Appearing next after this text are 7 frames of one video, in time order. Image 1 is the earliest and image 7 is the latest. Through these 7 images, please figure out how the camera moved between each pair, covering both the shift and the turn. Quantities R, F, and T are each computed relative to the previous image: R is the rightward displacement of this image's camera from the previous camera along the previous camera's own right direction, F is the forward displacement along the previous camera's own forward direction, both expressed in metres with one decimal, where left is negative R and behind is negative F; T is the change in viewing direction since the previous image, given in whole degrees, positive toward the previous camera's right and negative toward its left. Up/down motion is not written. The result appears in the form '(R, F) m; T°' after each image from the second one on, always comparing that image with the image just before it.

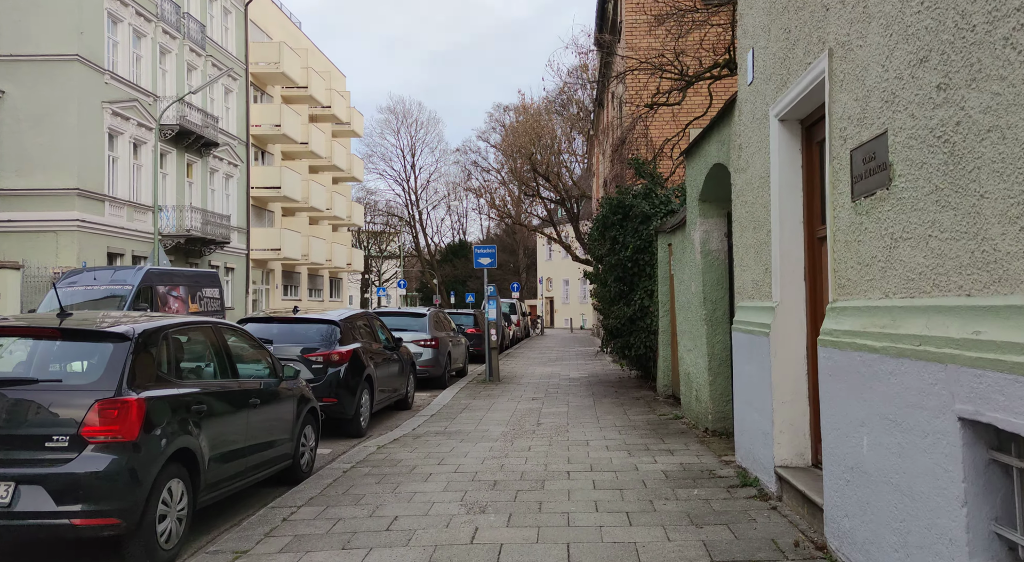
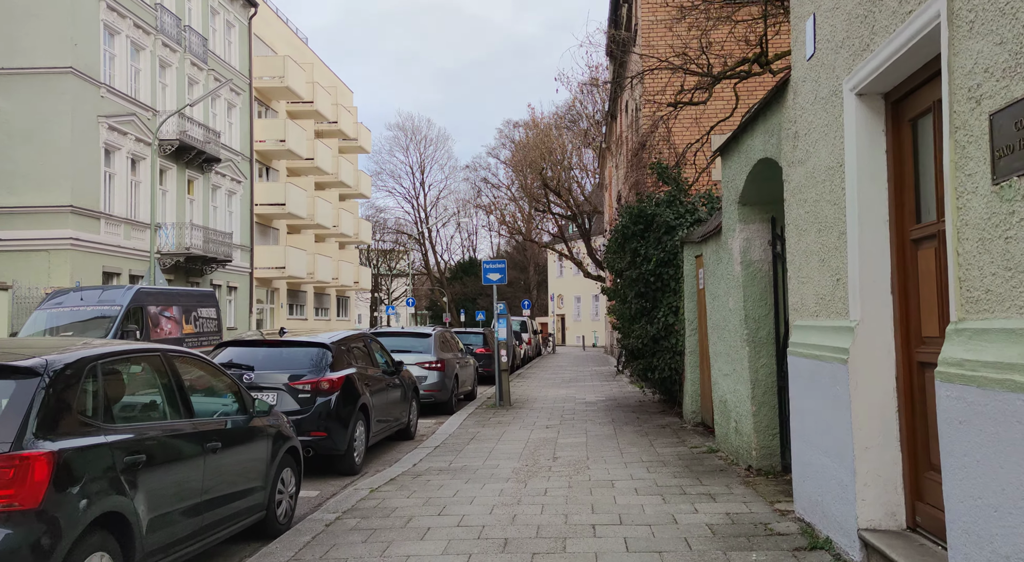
(0.0, +1.1) m; -1°
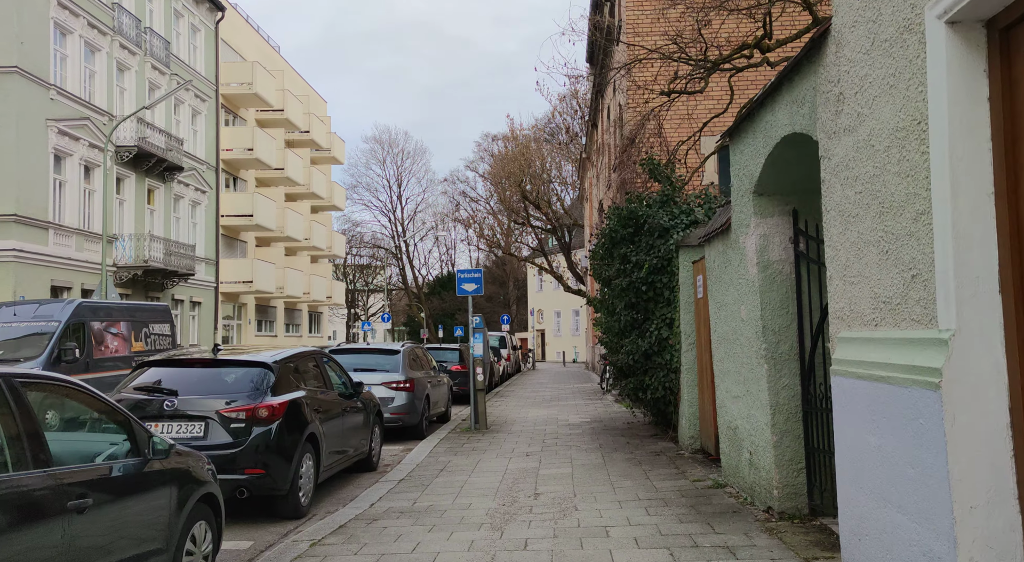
(+0.1, +1.3) m; +1°
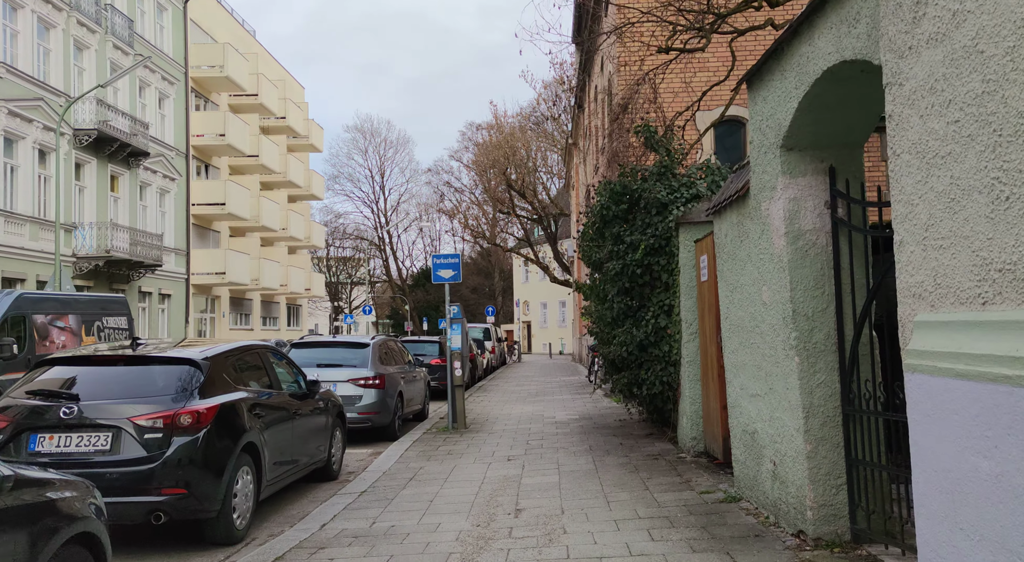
(+0.1, +1.2) m; +1°
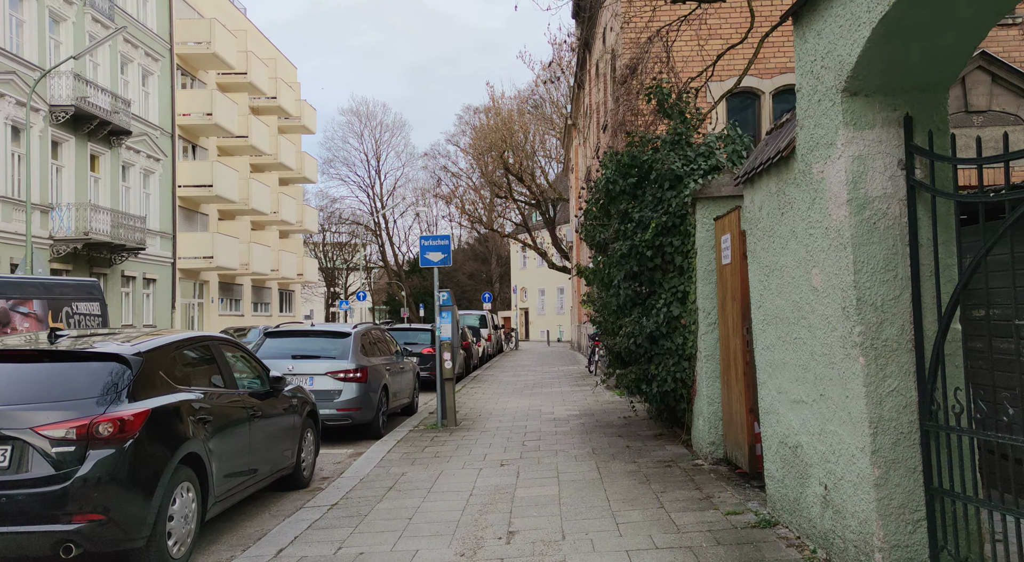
(0.0, +1.1) m; 0°
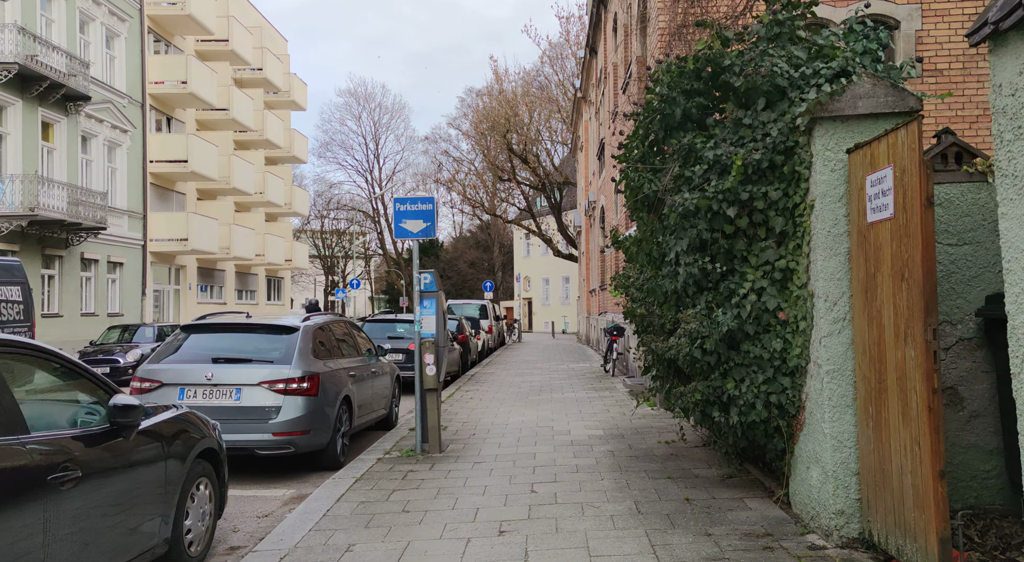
(0.0, +2.9) m; 0°
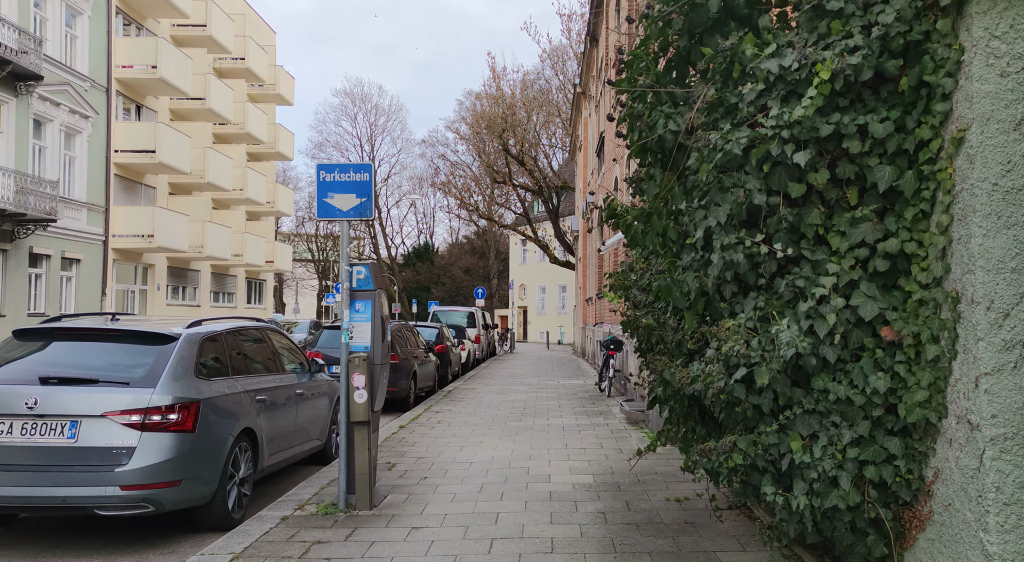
(+0.3, +2.2) m; 0°
